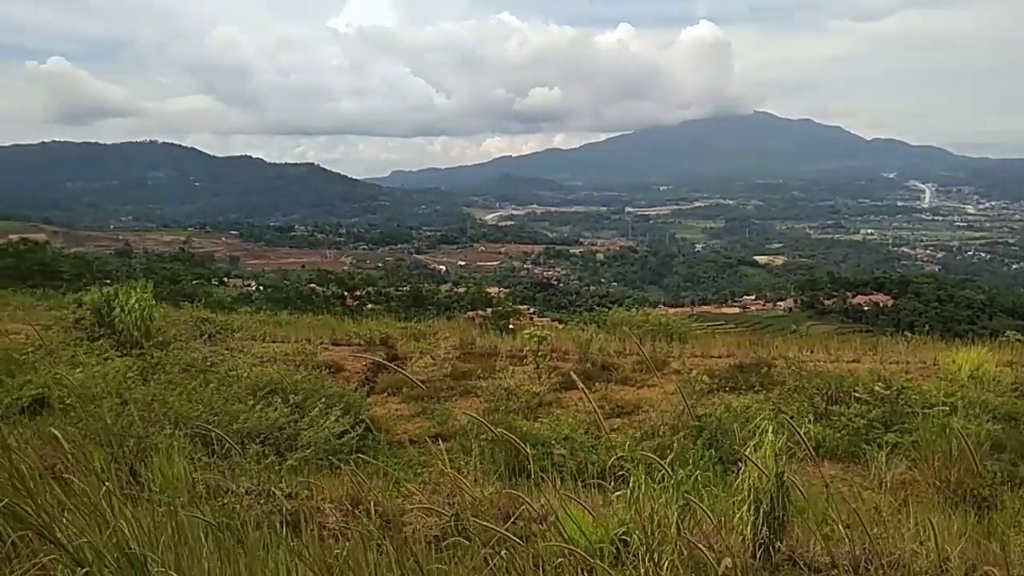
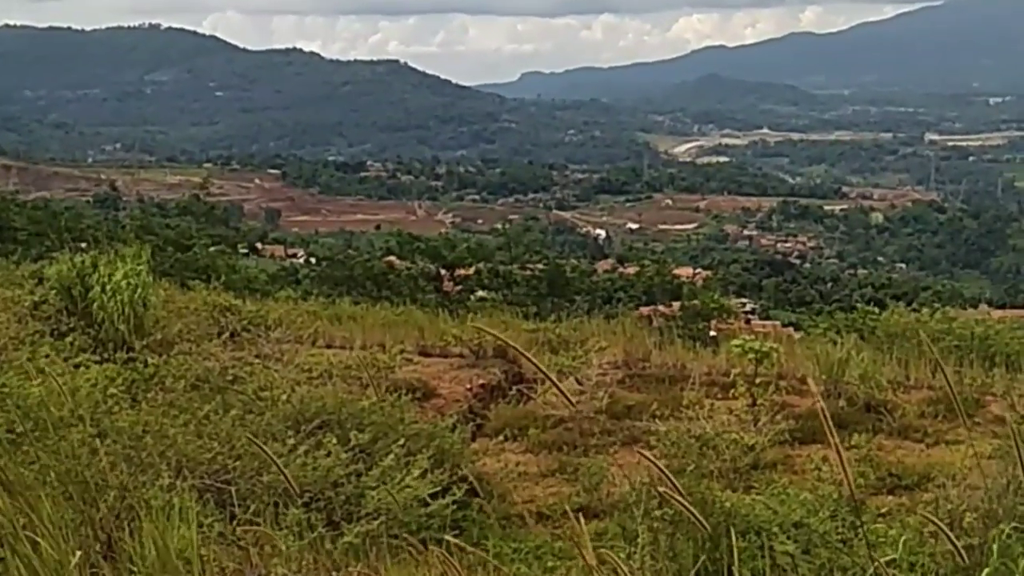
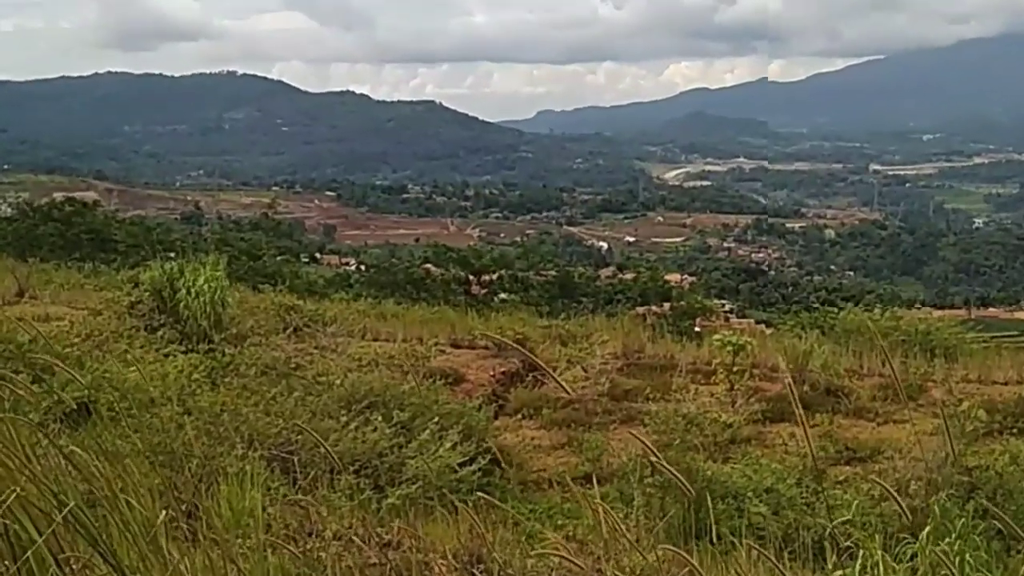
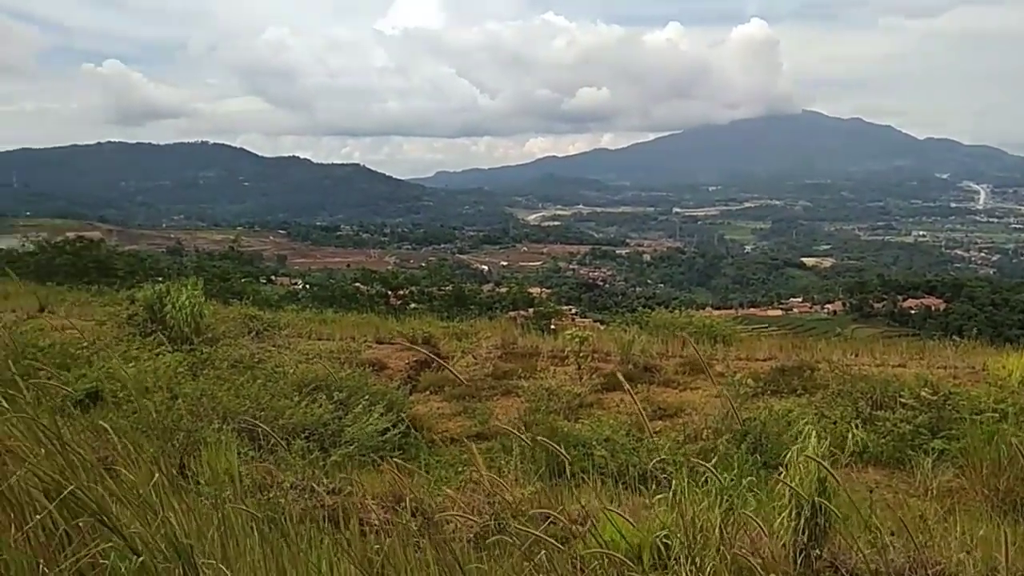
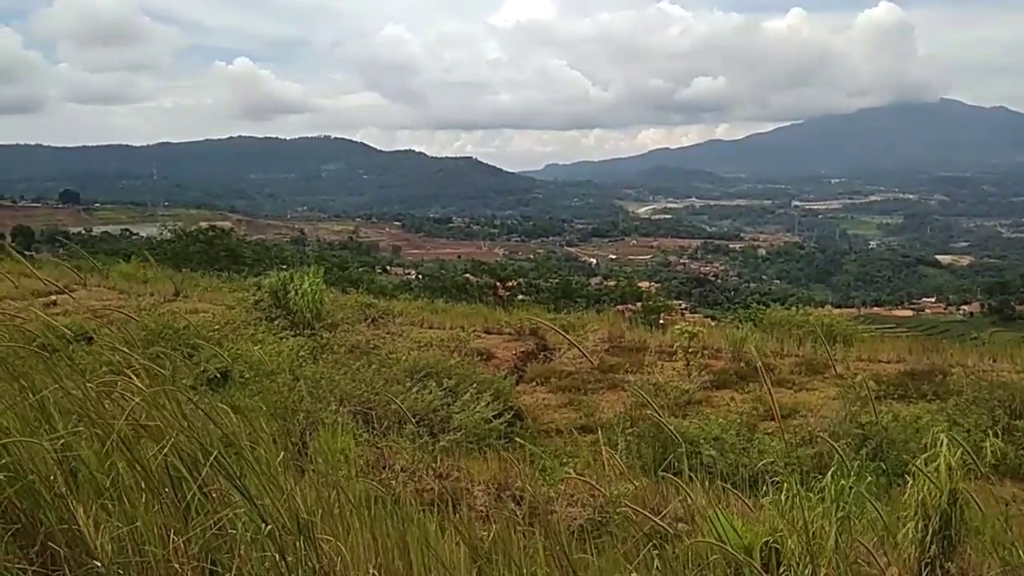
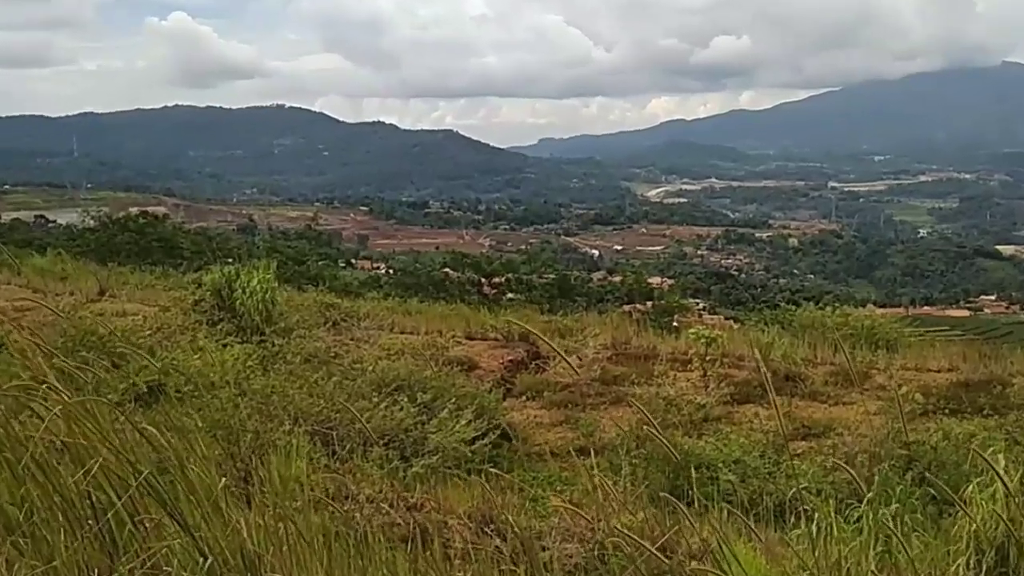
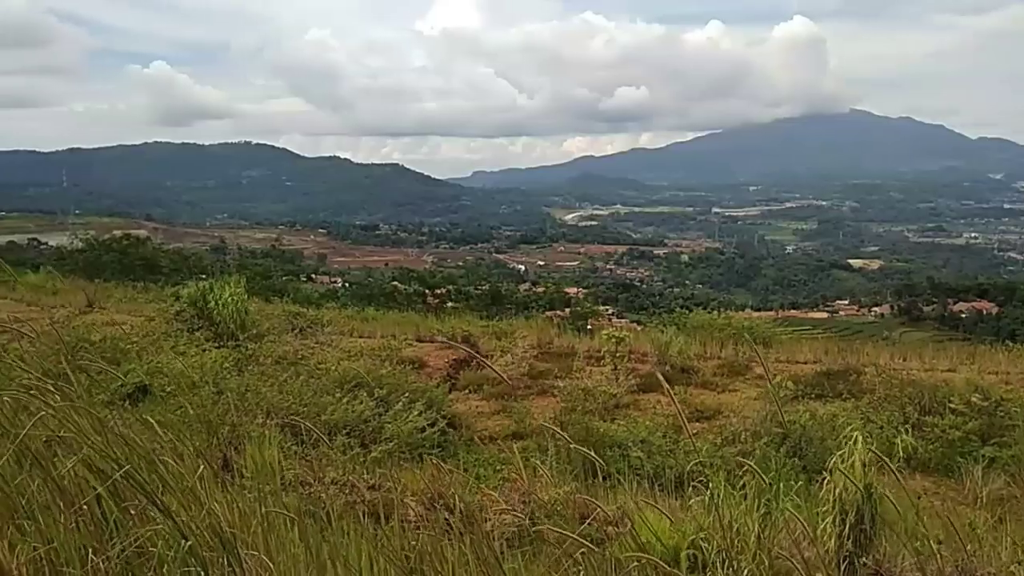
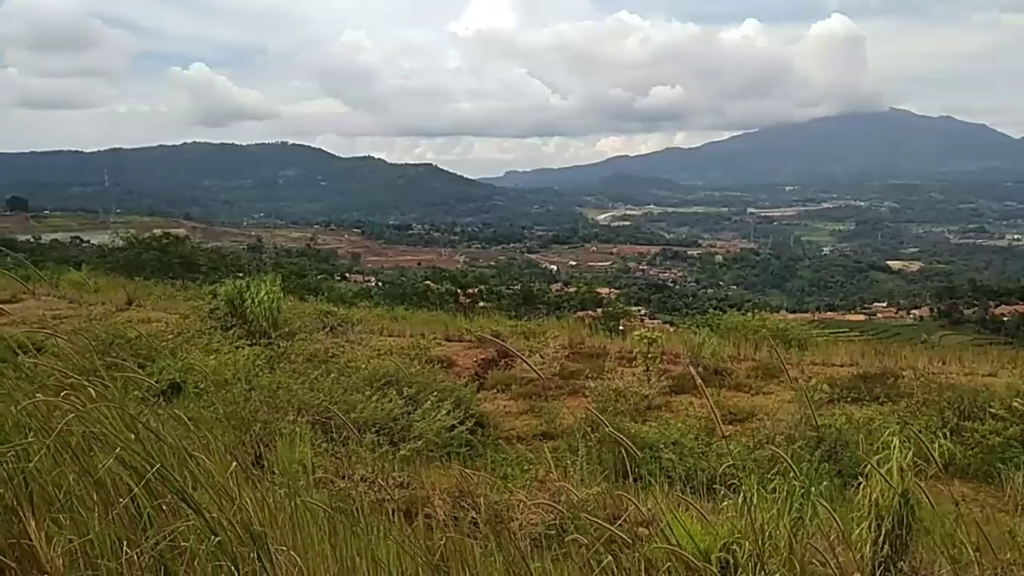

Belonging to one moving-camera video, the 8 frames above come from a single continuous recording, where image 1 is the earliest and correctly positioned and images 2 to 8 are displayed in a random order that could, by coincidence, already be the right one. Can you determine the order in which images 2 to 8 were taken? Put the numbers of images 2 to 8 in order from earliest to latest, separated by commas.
4, 7, 8, 5, 6, 3, 2
